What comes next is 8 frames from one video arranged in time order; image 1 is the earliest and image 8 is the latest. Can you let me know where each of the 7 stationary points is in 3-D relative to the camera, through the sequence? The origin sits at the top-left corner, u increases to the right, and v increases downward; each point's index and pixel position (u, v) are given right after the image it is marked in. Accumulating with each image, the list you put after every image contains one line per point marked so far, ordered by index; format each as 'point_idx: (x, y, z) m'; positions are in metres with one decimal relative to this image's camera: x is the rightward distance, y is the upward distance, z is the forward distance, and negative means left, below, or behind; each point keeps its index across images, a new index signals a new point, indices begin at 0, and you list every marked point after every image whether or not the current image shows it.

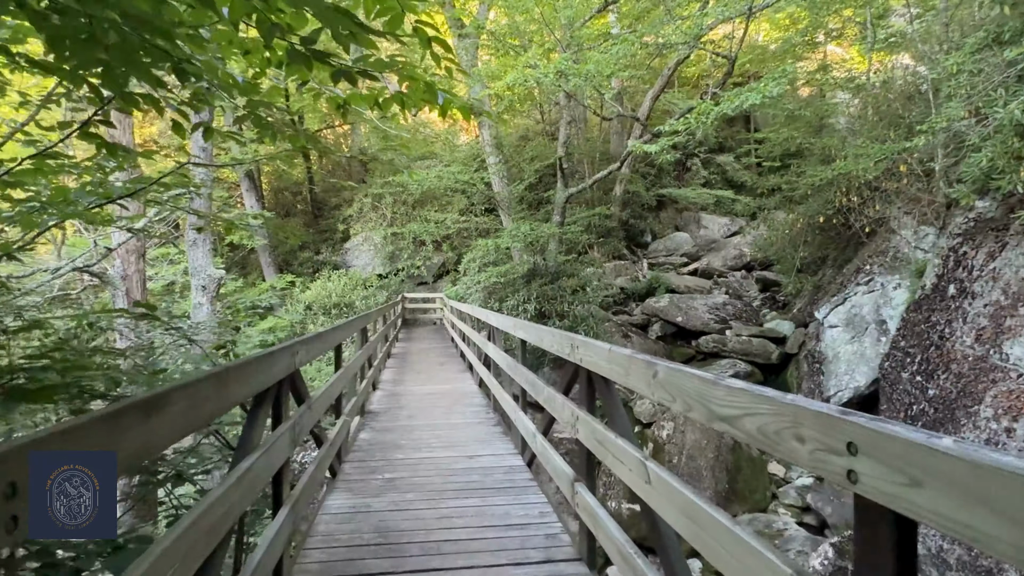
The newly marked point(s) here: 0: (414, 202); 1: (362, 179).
0: (-2.0, +1.8, +11.7) m
1: (-3.5, +2.5, +13.4) m
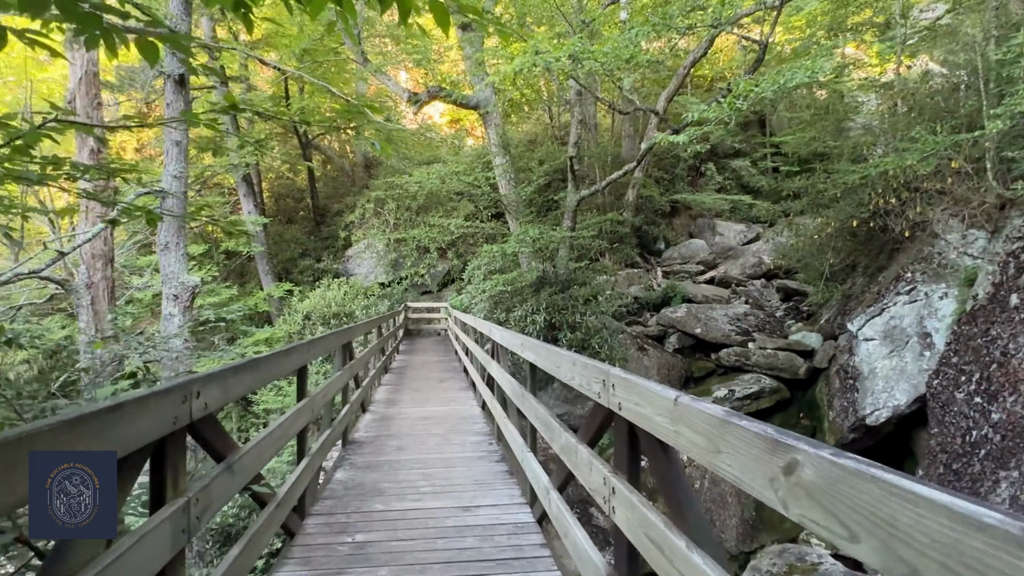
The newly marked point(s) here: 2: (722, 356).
0: (-1.8, +1.6, +11.3) m
1: (-3.3, +2.3, +13.0) m
2: (+2.8, -0.9, +7.6) m
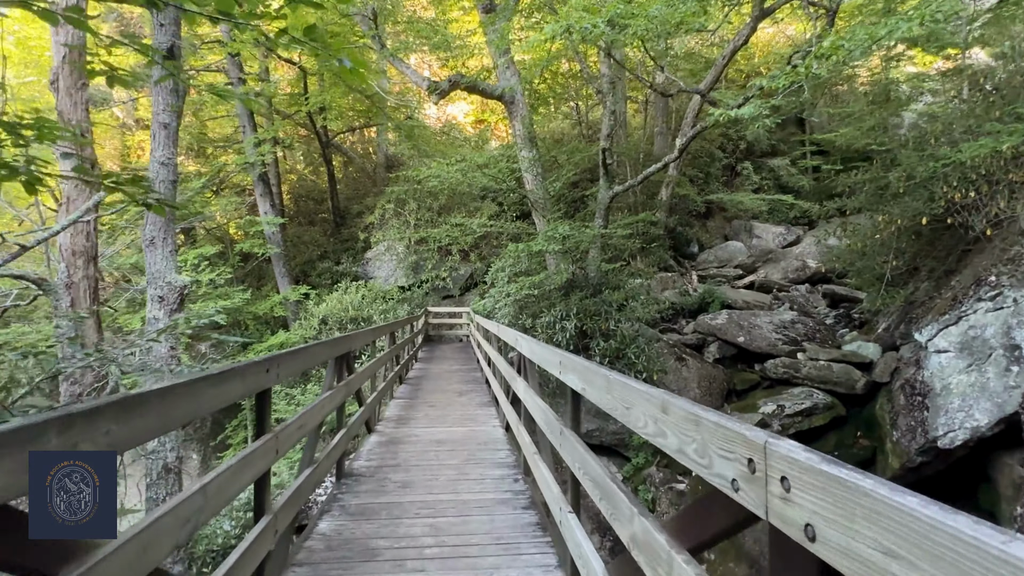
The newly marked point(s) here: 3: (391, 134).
0: (-1.3, +1.5, +10.8) m
1: (-2.8, +2.2, +12.6) m
2: (+3.1, -1.0, +7.0) m
3: (-2.5, +3.3, +12.2) m
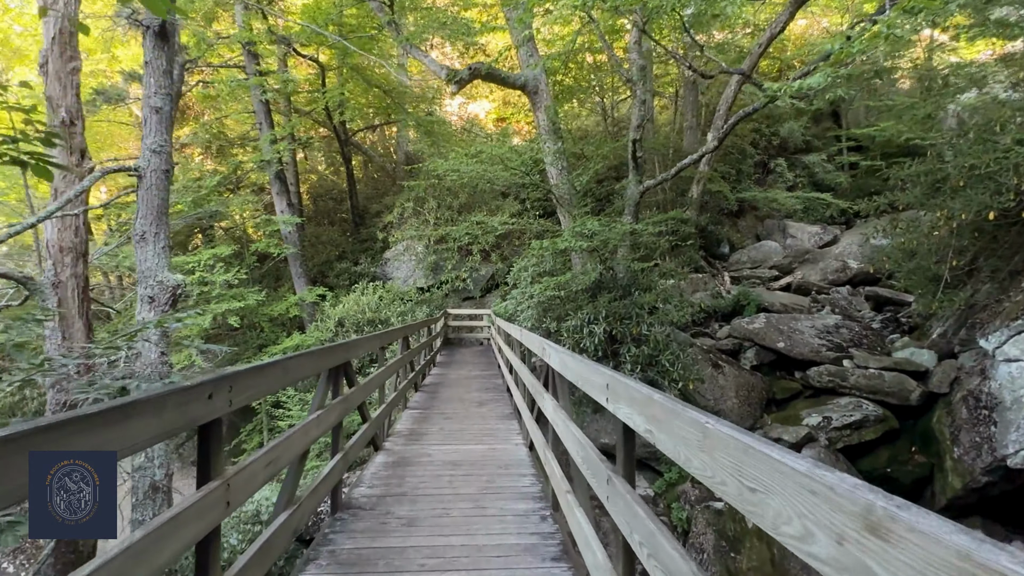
0: (-0.9, +1.5, +10.5) m
1: (-2.3, +2.2, +12.3) m
2: (+3.3, -1.0, +6.5) m
3: (-2.0, +3.2, +12.0) m
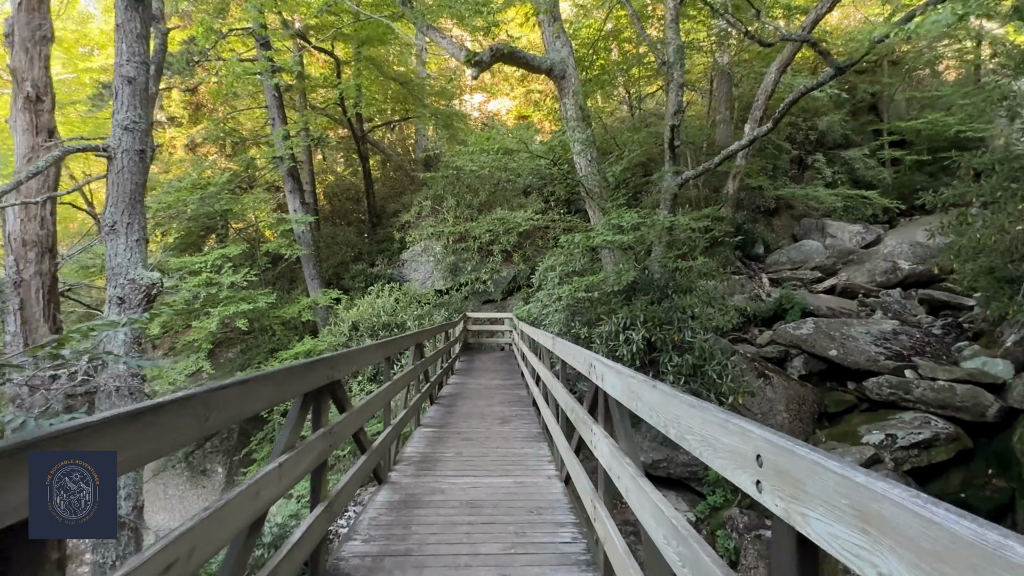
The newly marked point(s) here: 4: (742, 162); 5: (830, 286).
0: (-0.5, +1.5, +10.0) m
1: (-1.8, +2.2, +11.9) m
2: (+3.6, -1.0, +5.8) m
3: (-1.6, +3.2, +11.5) m
4: (+3.4, +1.9, +8.6) m
5: (+4.8, 0.0, +8.8) m
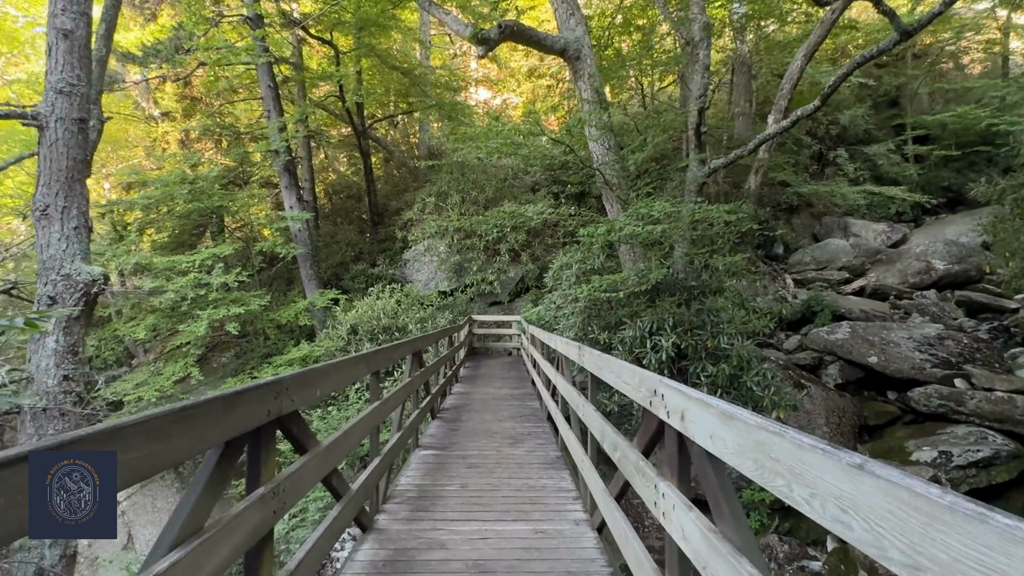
0: (-0.4, +1.4, +9.5) m
1: (-1.7, +2.1, +11.4) m
2: (+3.7, -1.0, +5.3) m
3: (-1.5, +3.2, +11.0) m
4: (+3.5, +1.8, +8.1) m
5: (+4.9, 0.0, +8.3) m
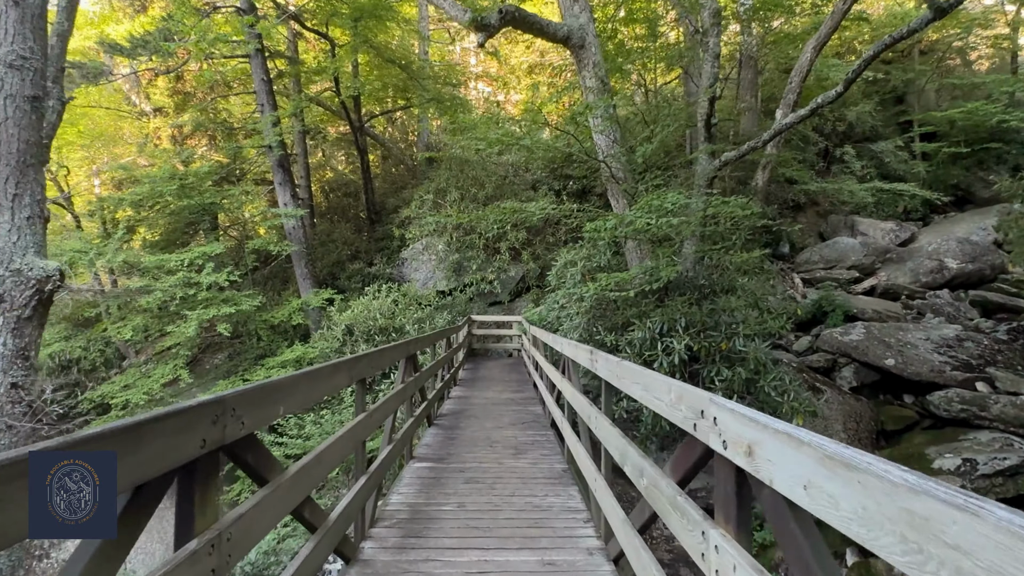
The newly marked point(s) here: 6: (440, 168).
0: (-0.4, +1.5, +9.2) m
1: (-1.7, +2.1, +11.2) m
2: (+3.7, -1.0, +5.1) m
3: (-1.5, +3.2, +10.8) m
4: (+3.5, +1.8, +7.8) m
5: (+4.9, 0.0, +8.0) m
6: (-1.3, +2.1, +10.3) m
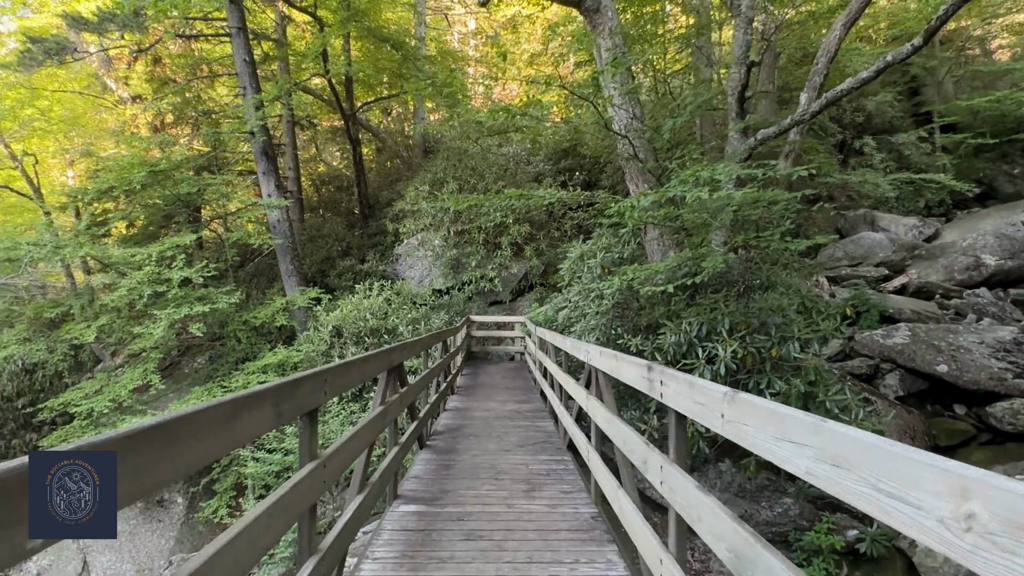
0: (-0.4, +1.5, +8.6) m
1: (-1.7, +2.2, +10.5) m
2: (+3.7, -1.0, +4.4) m
3: (-1.4, +3.2, +10.2) m
4: (+3.6, +1.9, +7.2) m
5: (+5.0, 0.0, +7.4) m
6: (-1.3, +2.2, +9.7) m
